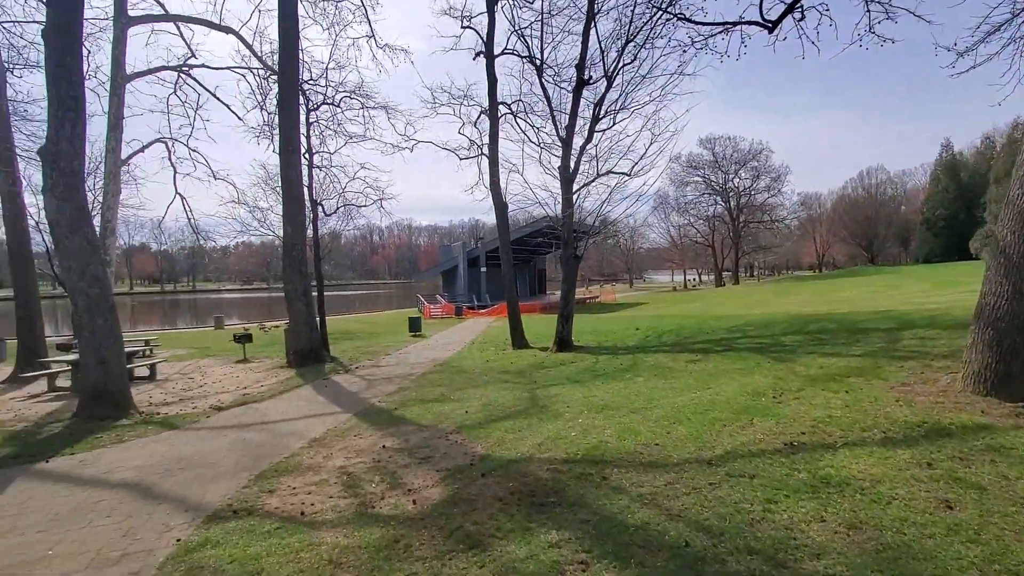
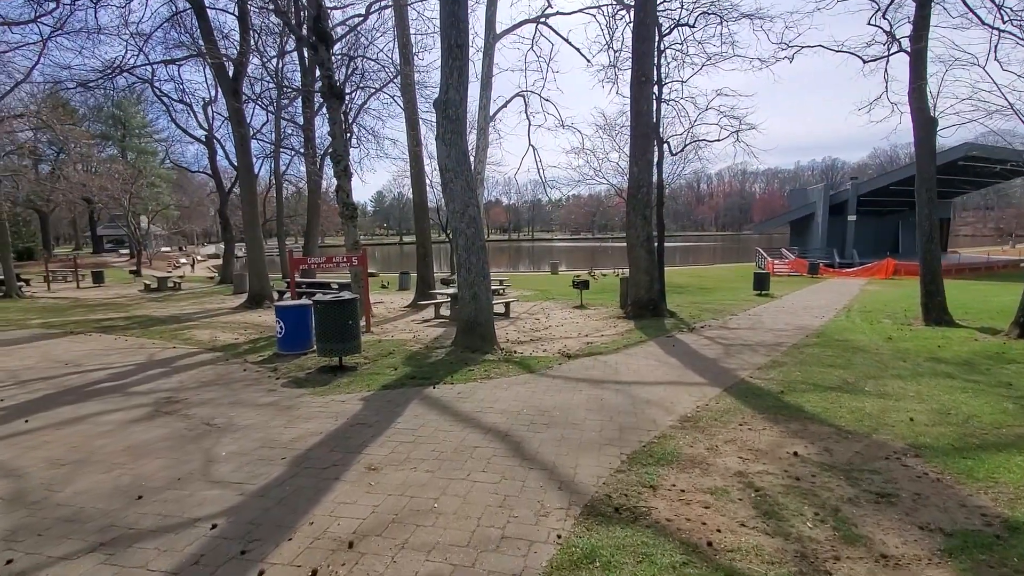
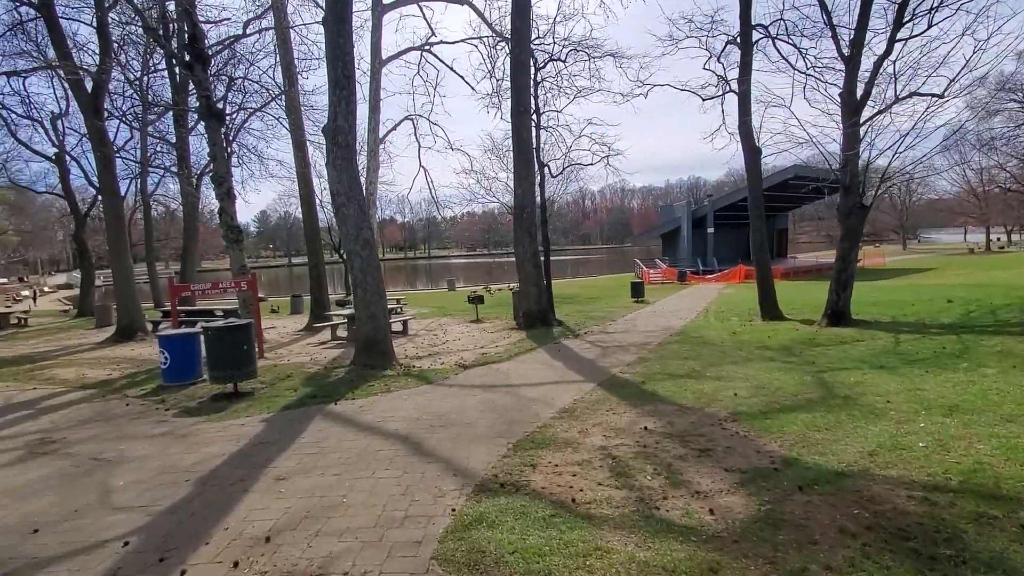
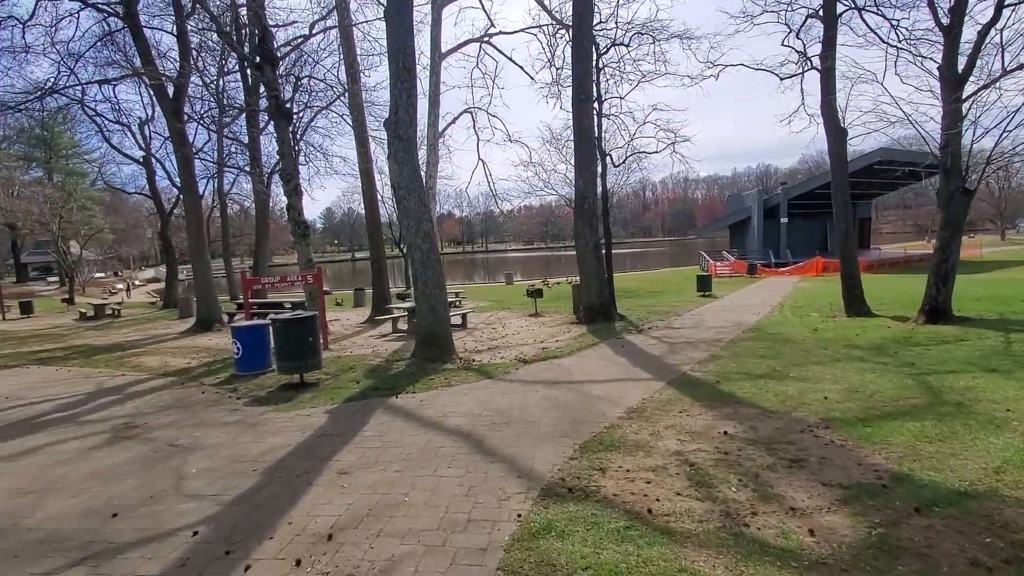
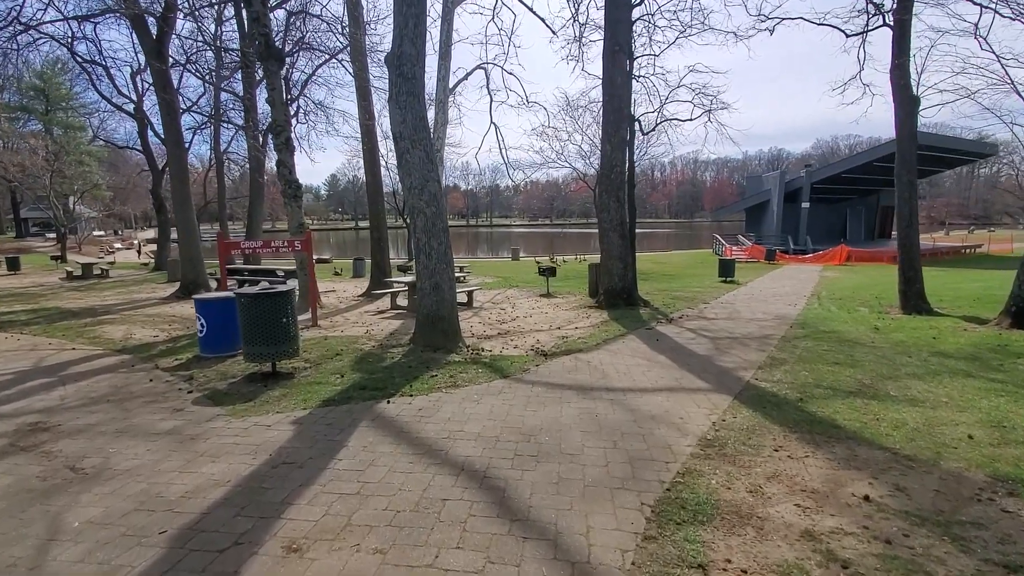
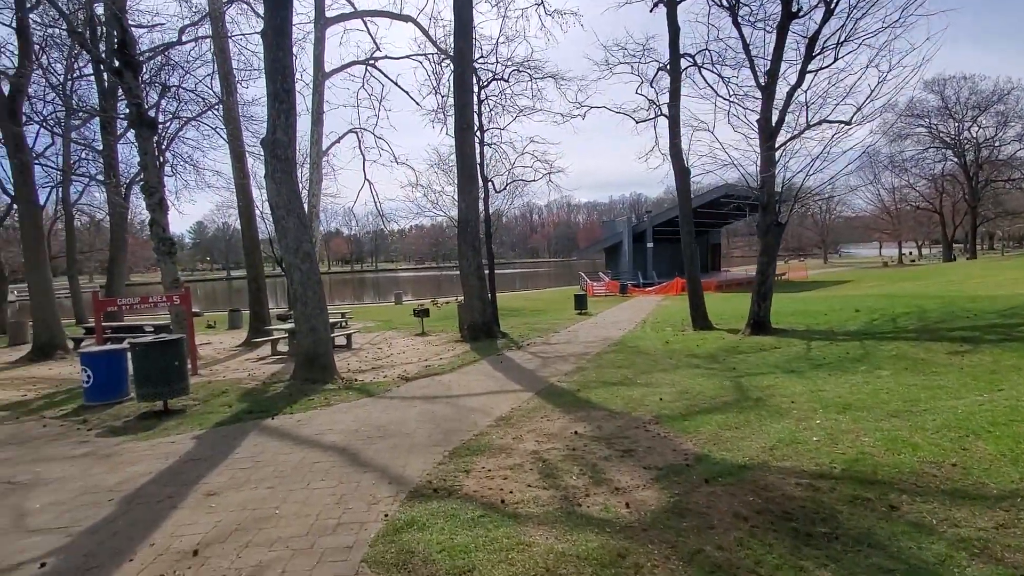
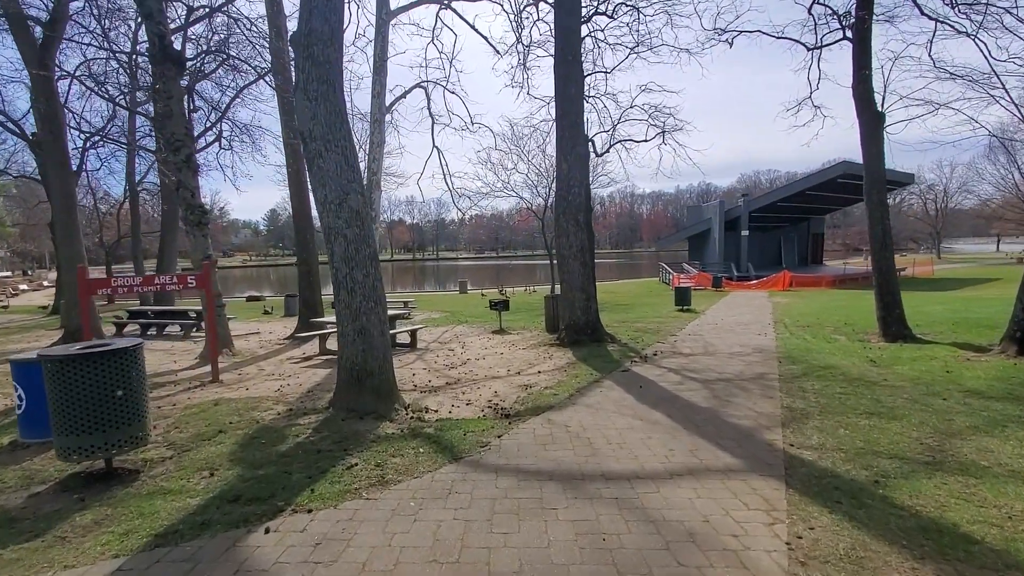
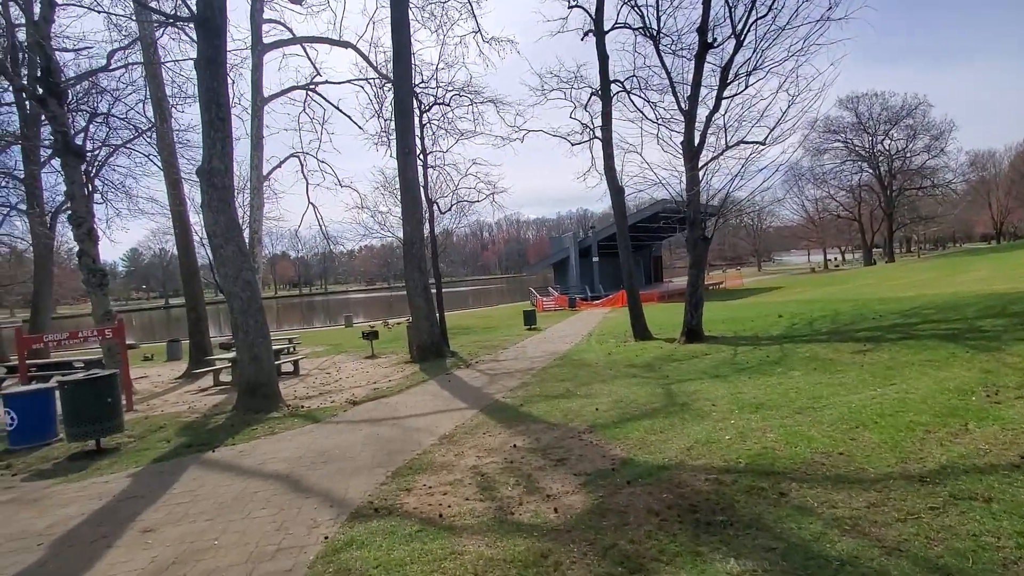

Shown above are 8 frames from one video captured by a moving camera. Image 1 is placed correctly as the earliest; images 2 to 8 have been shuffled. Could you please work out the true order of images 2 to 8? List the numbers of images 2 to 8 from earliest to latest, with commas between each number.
8, 6, 3, 4, 2, 5, 7
